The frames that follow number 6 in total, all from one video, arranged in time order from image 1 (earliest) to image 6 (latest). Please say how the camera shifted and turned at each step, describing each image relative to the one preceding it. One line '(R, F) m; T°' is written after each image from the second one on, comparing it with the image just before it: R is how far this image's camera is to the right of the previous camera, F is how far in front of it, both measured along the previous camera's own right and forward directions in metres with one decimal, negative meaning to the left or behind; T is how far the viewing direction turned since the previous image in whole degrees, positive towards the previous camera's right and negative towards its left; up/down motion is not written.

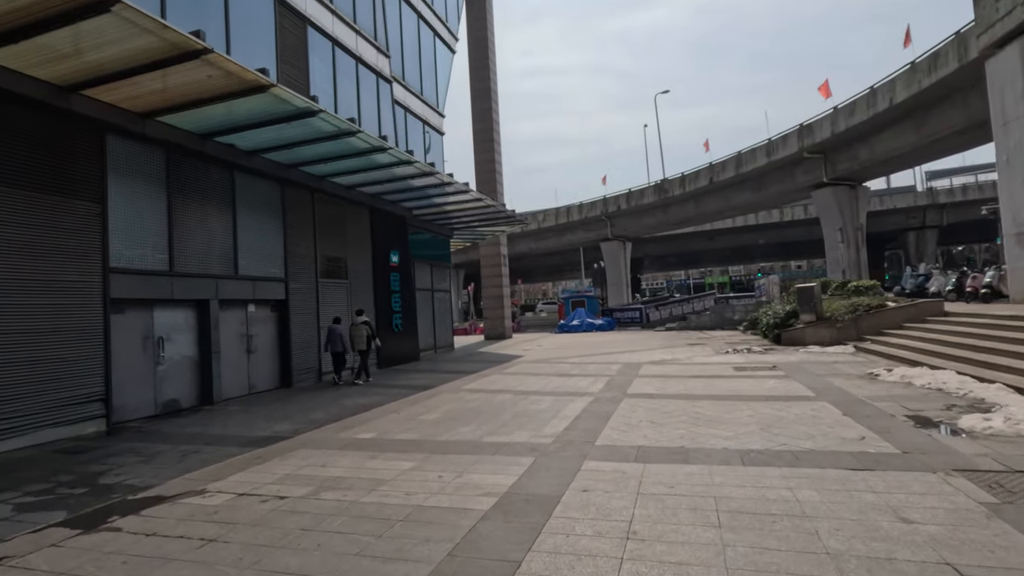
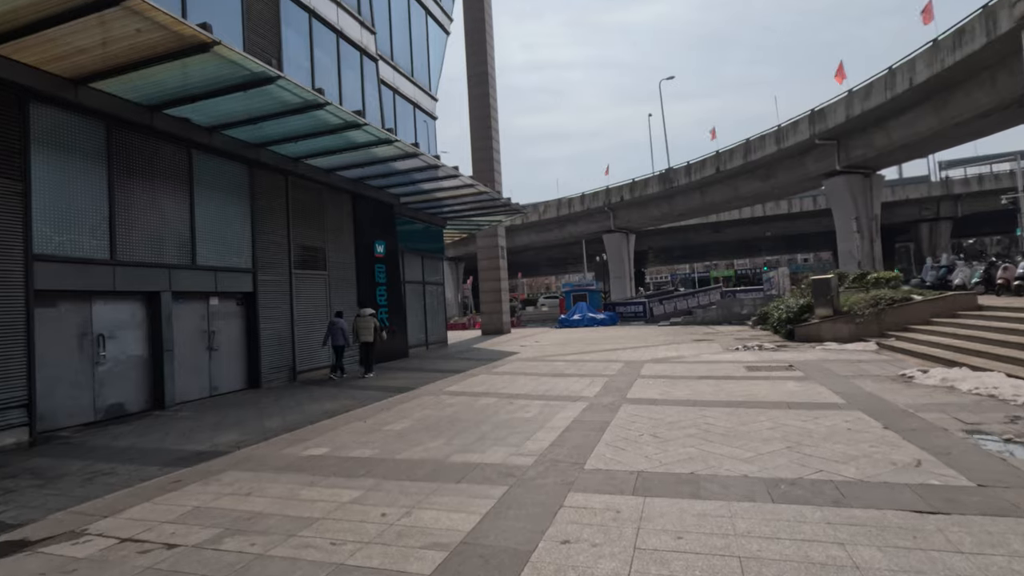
(+0.3, +1.2) m; 0°
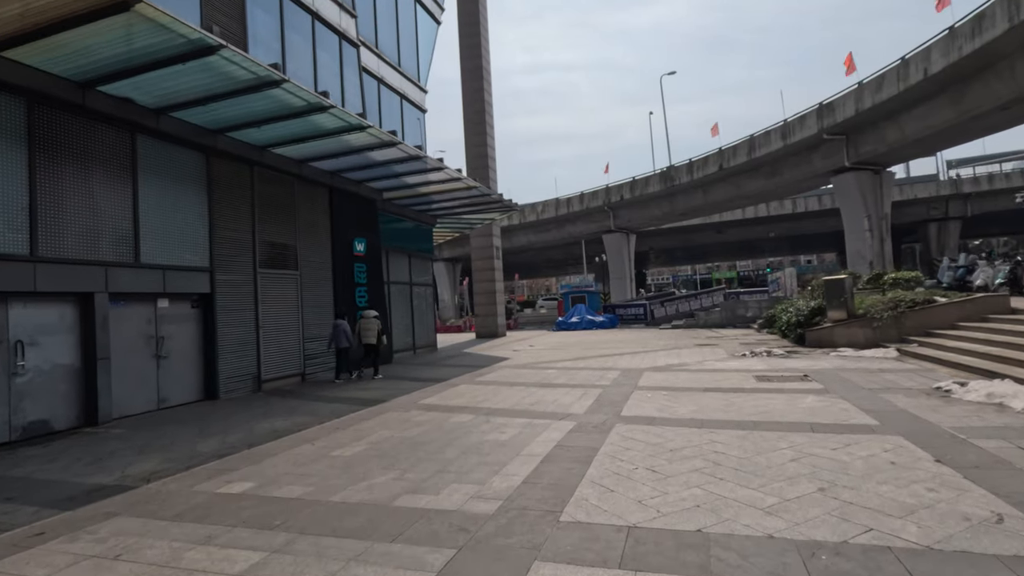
(+0.4, +1.2) m; 0°
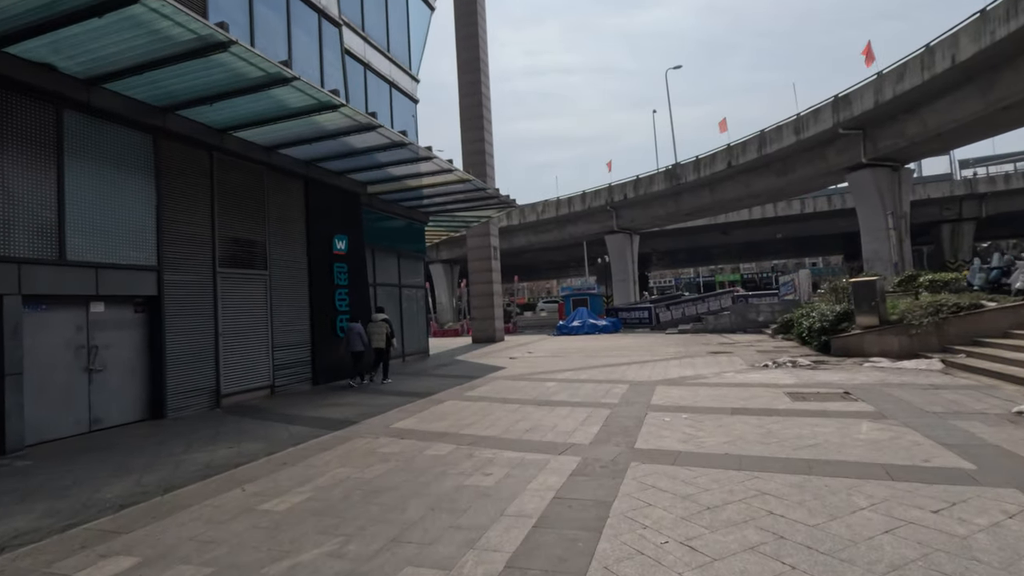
(+0.1, +1.5) m; 0°
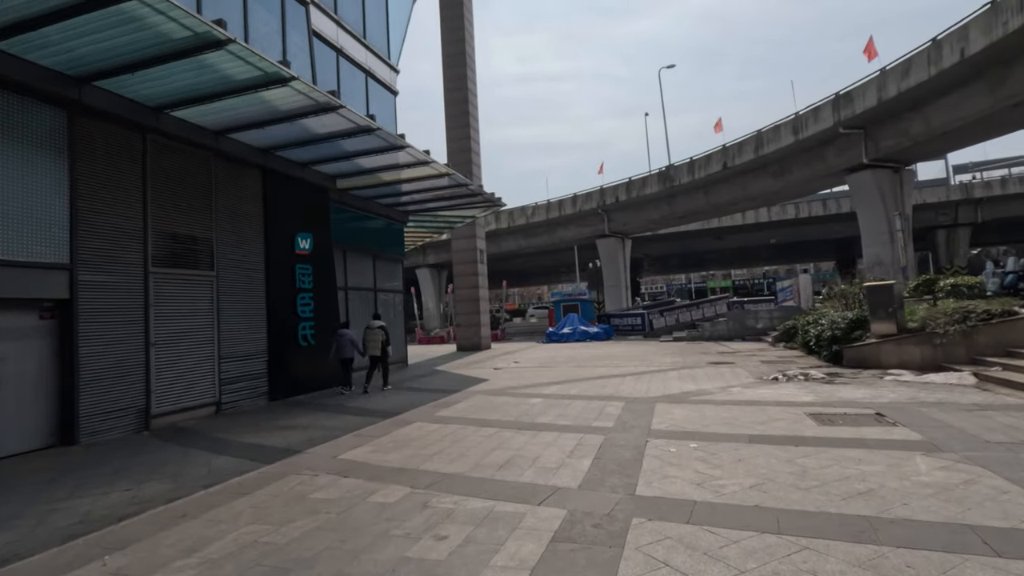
(+0.2, +1.4) m; +1°
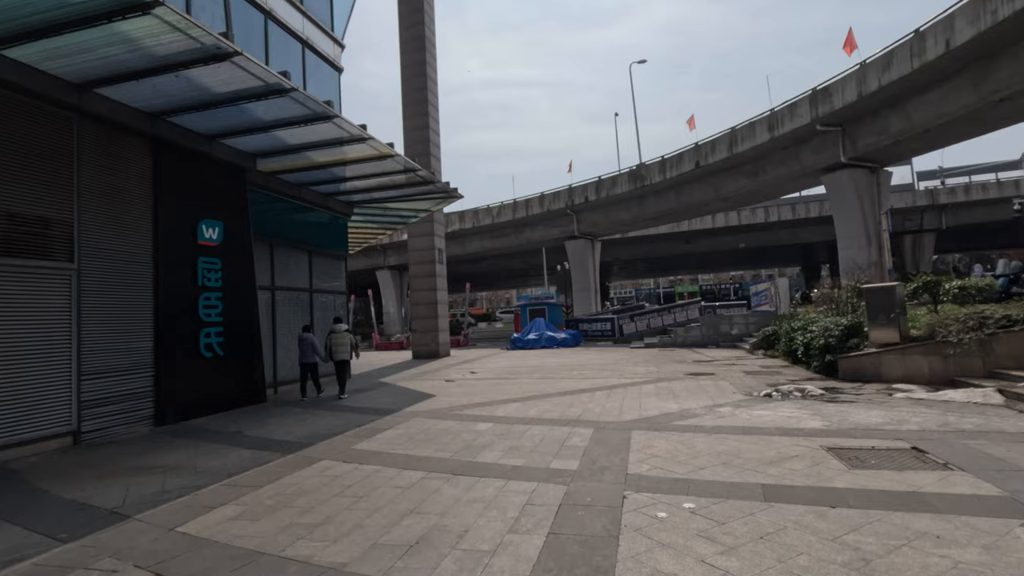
(+0.4, +2.0) m; +3°
